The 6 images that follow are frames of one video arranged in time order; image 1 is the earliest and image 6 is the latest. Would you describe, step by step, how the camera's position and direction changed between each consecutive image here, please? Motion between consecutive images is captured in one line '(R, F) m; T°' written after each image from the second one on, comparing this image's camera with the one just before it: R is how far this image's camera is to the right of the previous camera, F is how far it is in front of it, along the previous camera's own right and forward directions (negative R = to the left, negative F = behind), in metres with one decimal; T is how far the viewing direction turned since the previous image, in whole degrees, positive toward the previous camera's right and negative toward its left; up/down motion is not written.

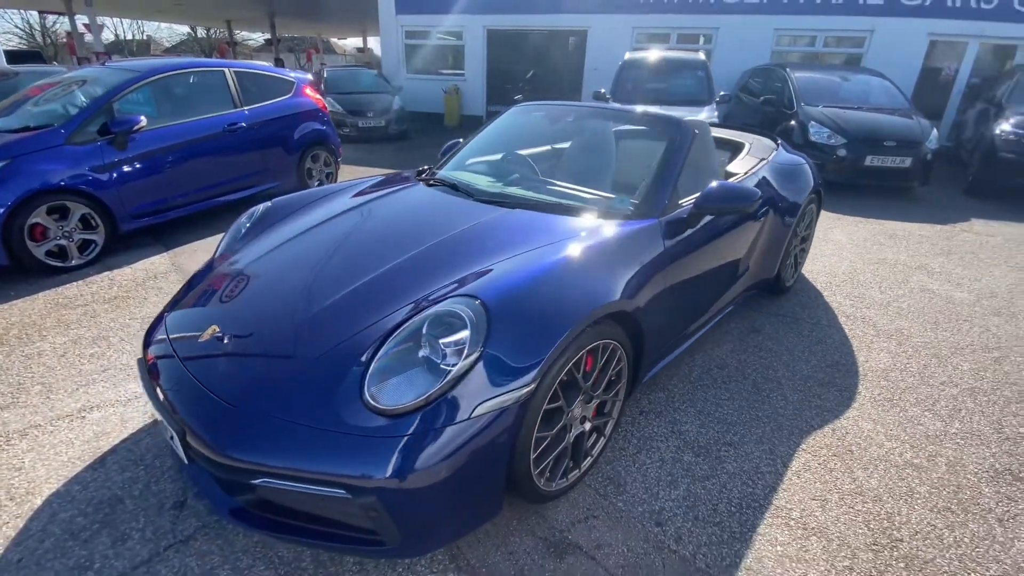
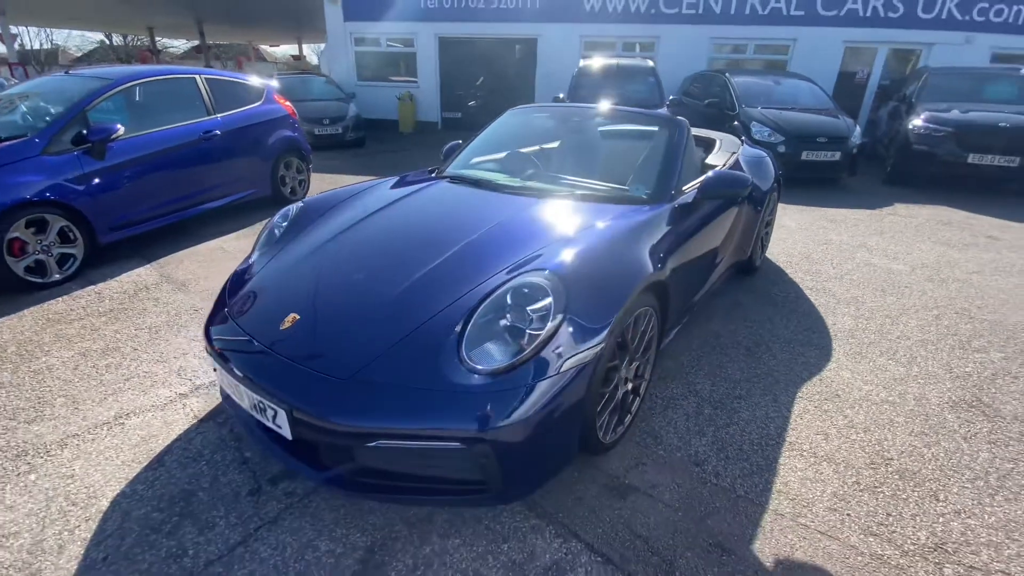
(-0.4, -0.2) m; +6°
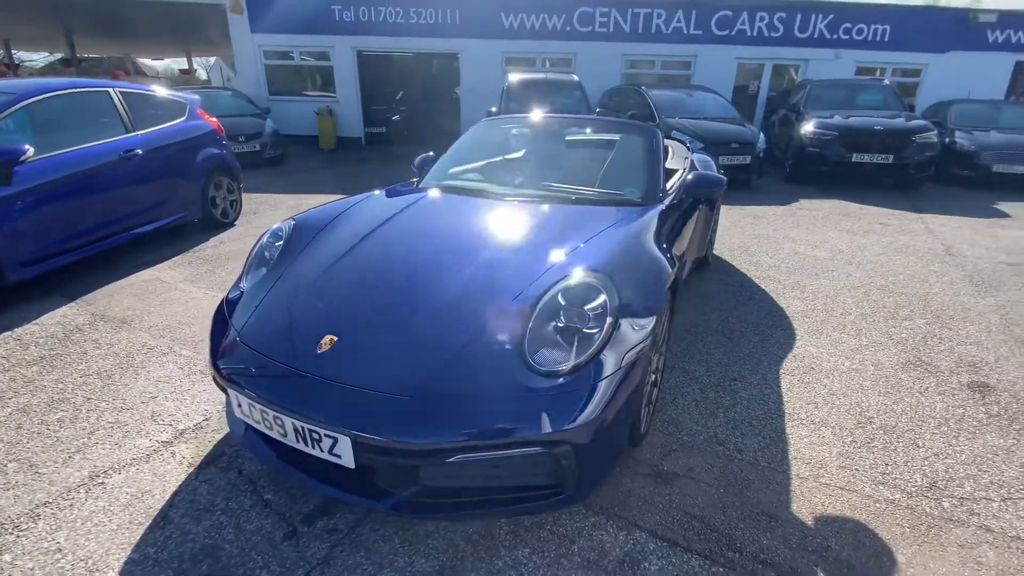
(-0.5, 0.0) m; +10°
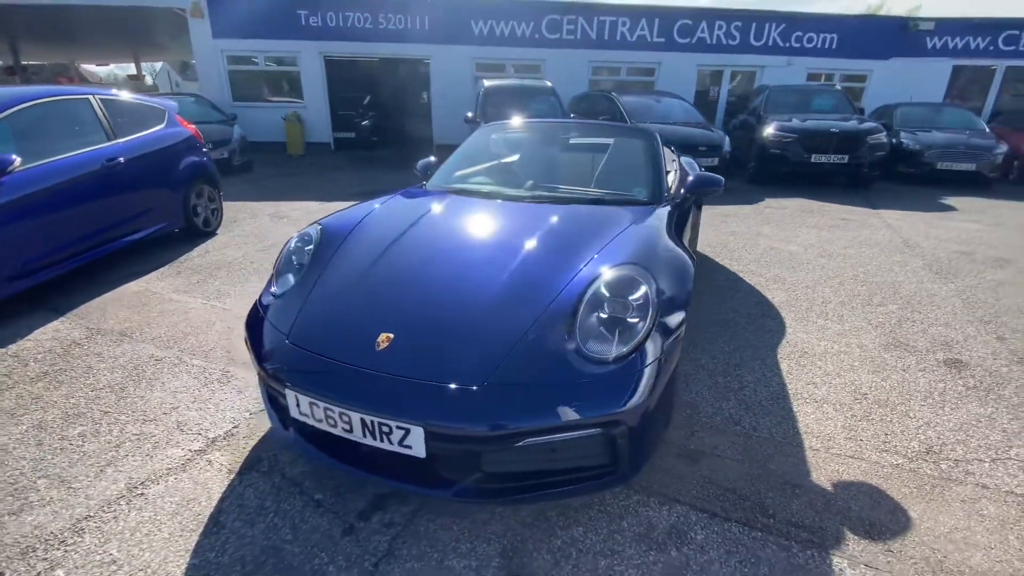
(-0.3, -0.1) m; +4°
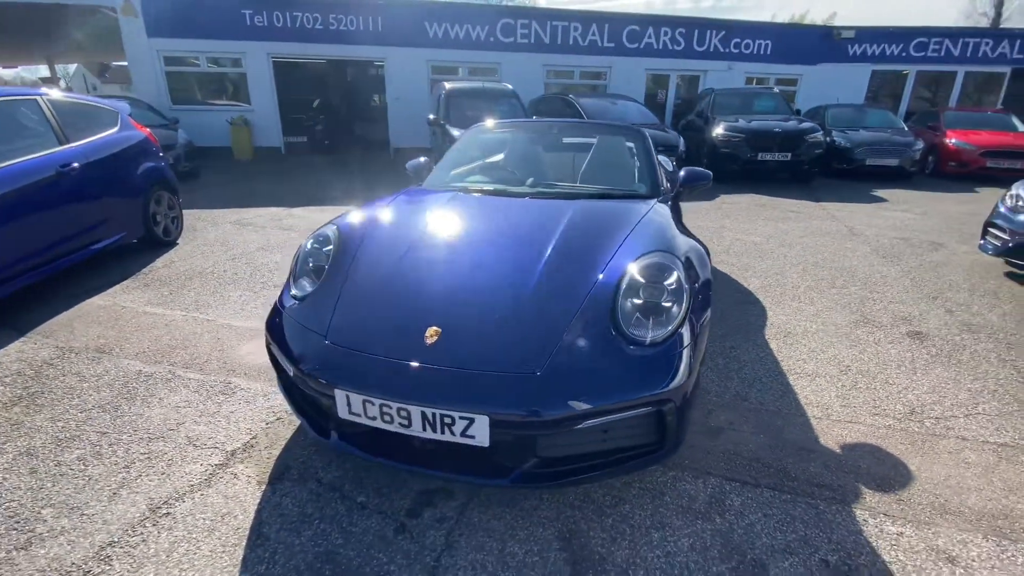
(-0.4, 0.0) m; +6°
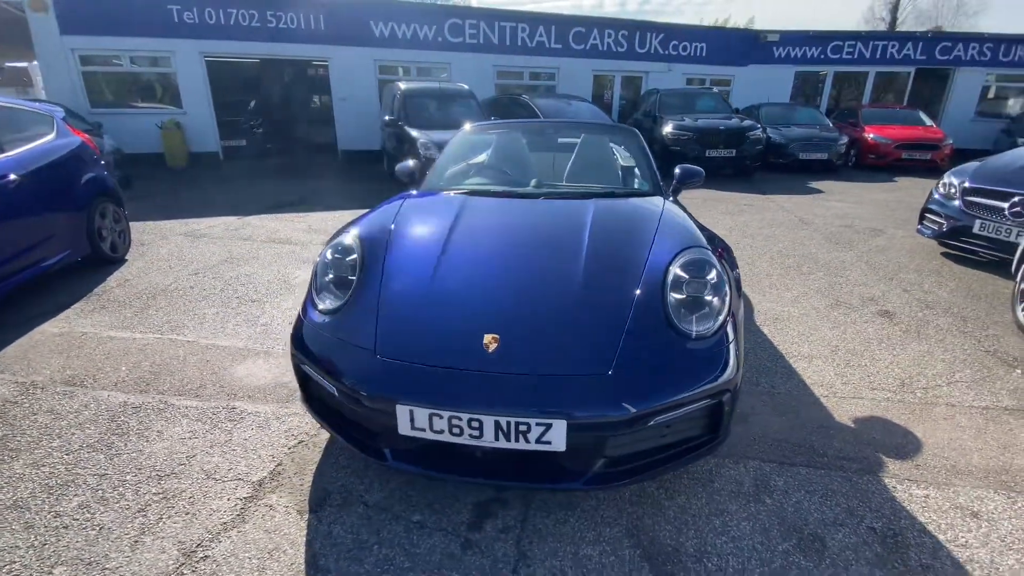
(-0.4, 0.0) m; +7°
